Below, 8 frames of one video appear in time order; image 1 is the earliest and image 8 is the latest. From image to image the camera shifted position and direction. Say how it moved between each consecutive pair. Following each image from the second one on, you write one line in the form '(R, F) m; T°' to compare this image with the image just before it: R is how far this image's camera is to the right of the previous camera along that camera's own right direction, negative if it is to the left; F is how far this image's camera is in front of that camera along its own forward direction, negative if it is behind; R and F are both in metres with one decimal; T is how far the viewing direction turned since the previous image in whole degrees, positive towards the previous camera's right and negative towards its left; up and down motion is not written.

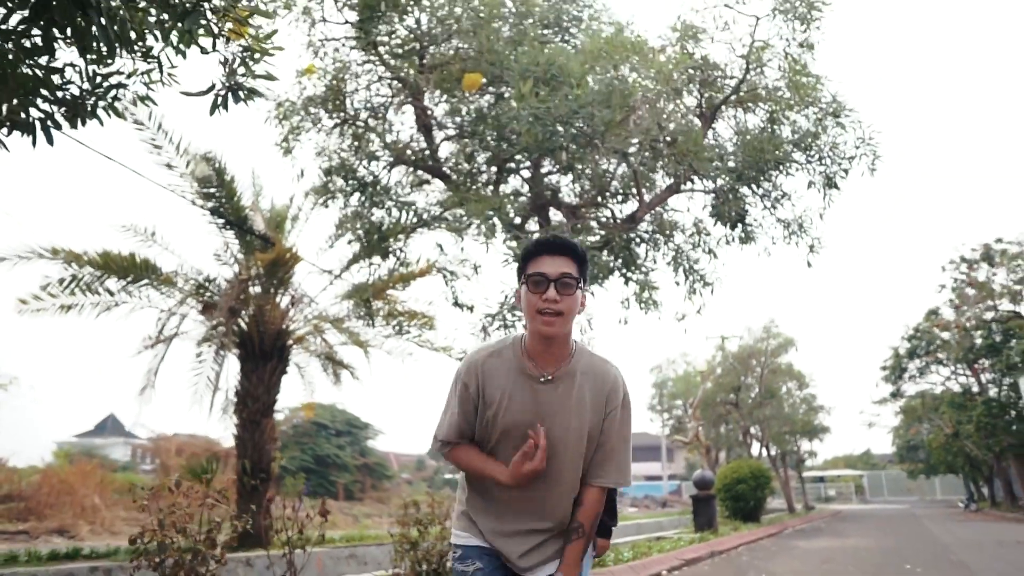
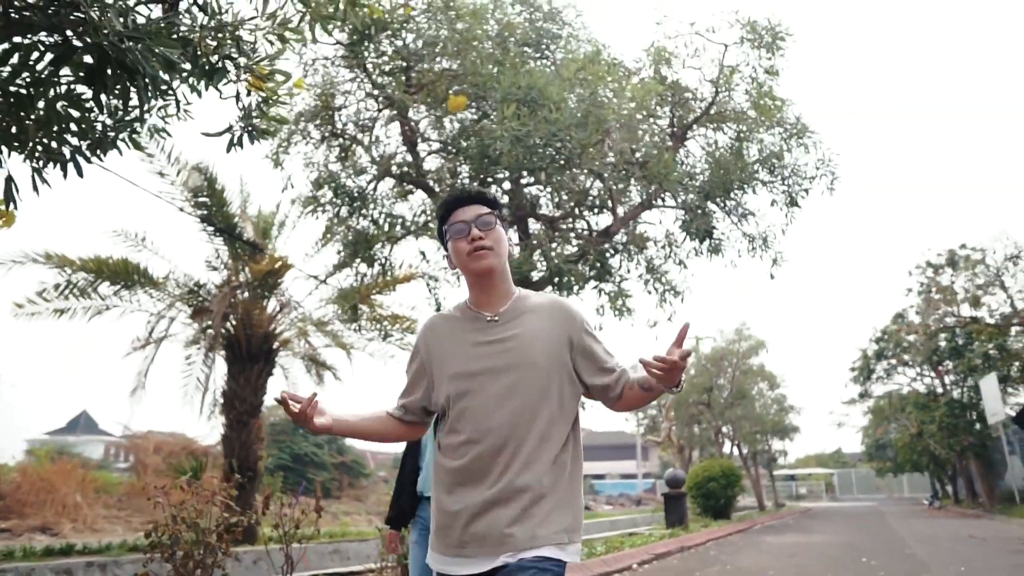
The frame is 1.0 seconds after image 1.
(0.0, -0.5) m; +1°
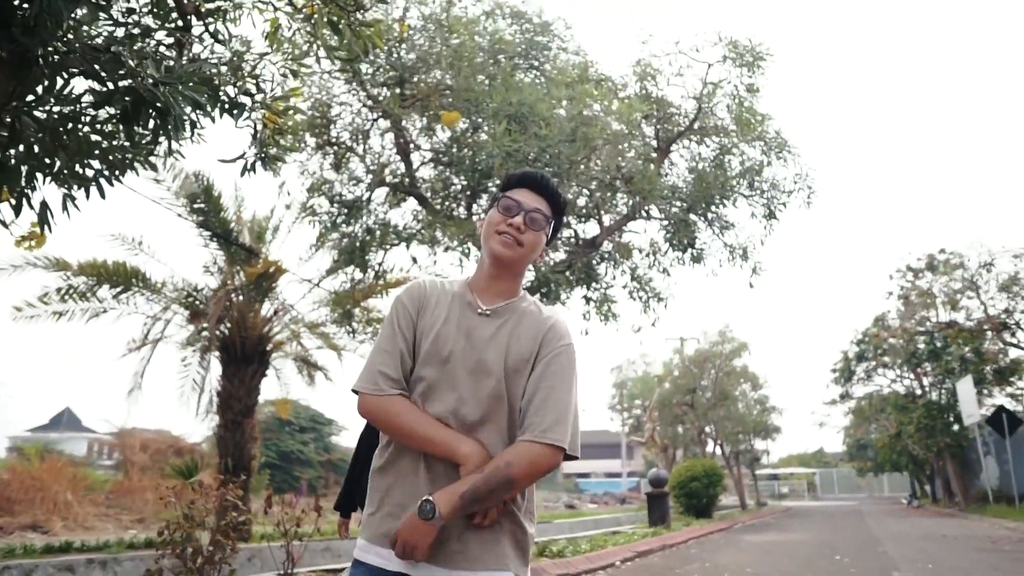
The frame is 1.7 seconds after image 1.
(0.0, -0.4) m; +1°
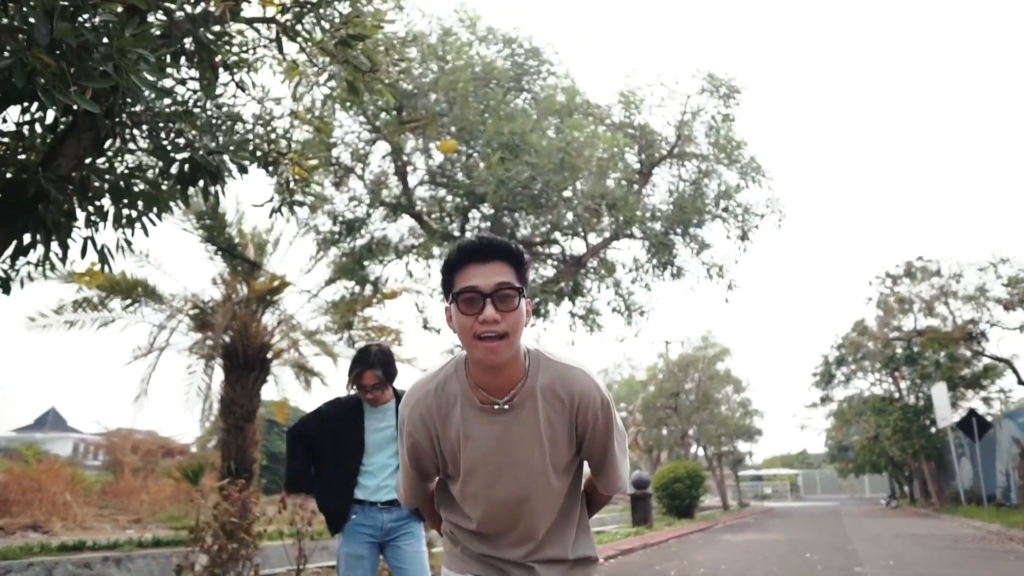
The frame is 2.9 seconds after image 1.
(0.0, -0.7) m; +1°
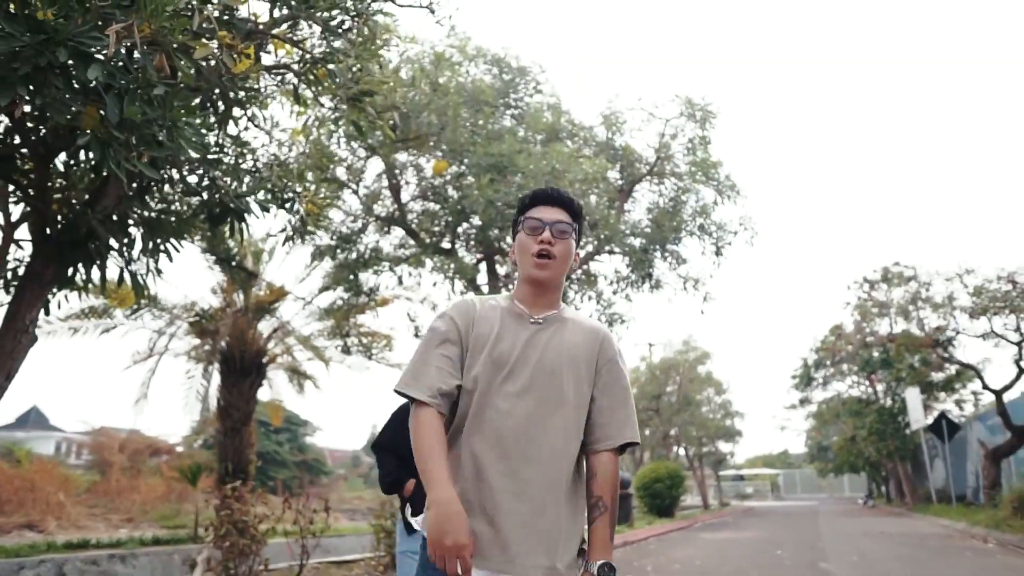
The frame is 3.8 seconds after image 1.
(0.0, -0.6) m; +1°
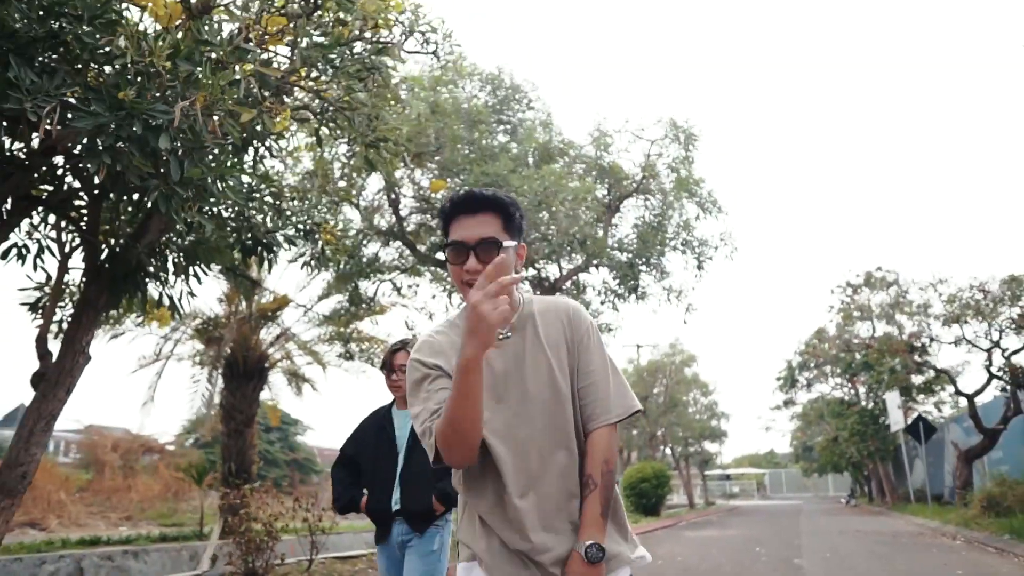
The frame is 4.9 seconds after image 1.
(0.0, -0.6) m; +1°
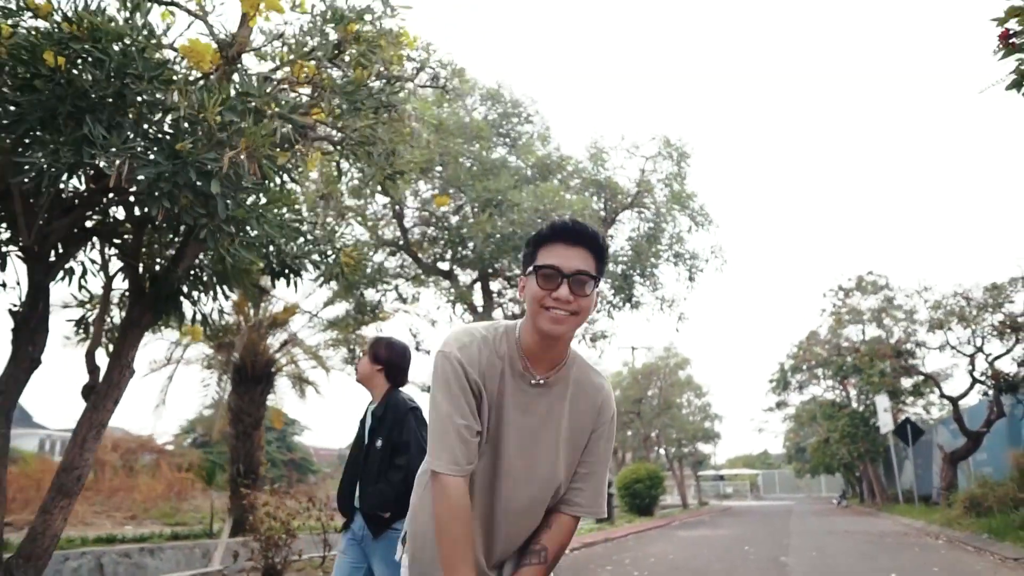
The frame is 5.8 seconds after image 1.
(-0.1, -0.5) m; 0°
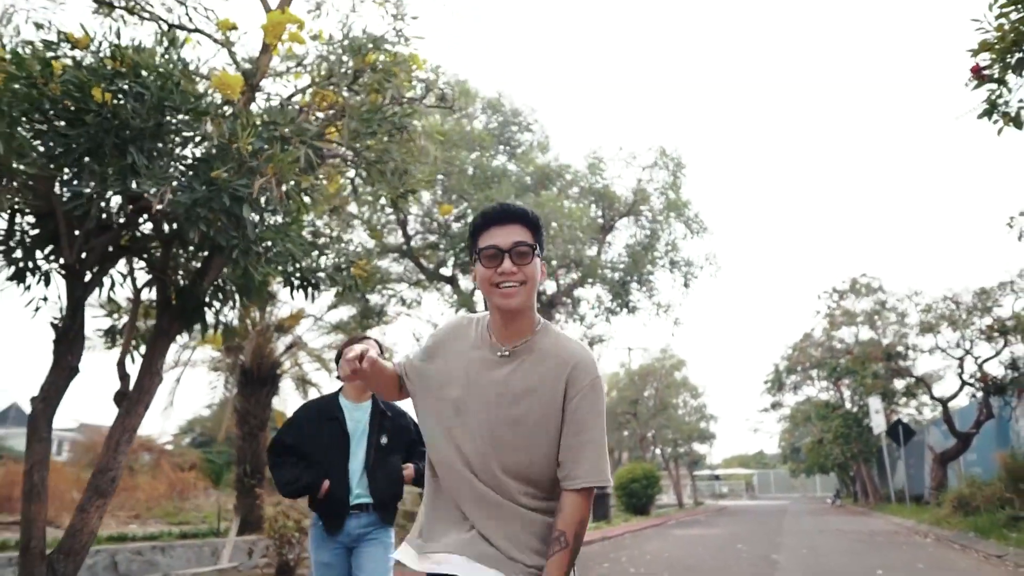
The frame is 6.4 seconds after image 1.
(-0.1, -0.4) m; 0°
